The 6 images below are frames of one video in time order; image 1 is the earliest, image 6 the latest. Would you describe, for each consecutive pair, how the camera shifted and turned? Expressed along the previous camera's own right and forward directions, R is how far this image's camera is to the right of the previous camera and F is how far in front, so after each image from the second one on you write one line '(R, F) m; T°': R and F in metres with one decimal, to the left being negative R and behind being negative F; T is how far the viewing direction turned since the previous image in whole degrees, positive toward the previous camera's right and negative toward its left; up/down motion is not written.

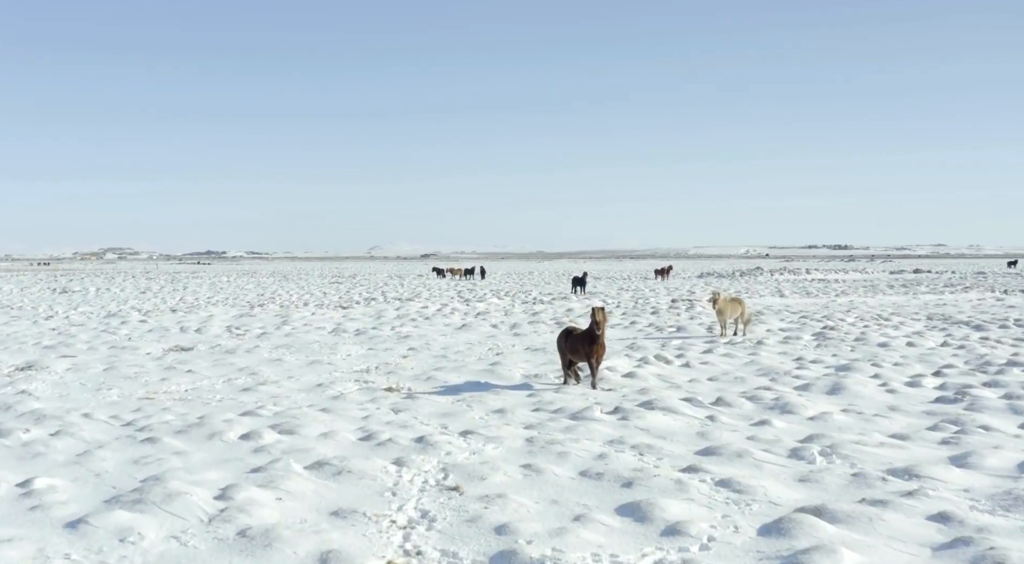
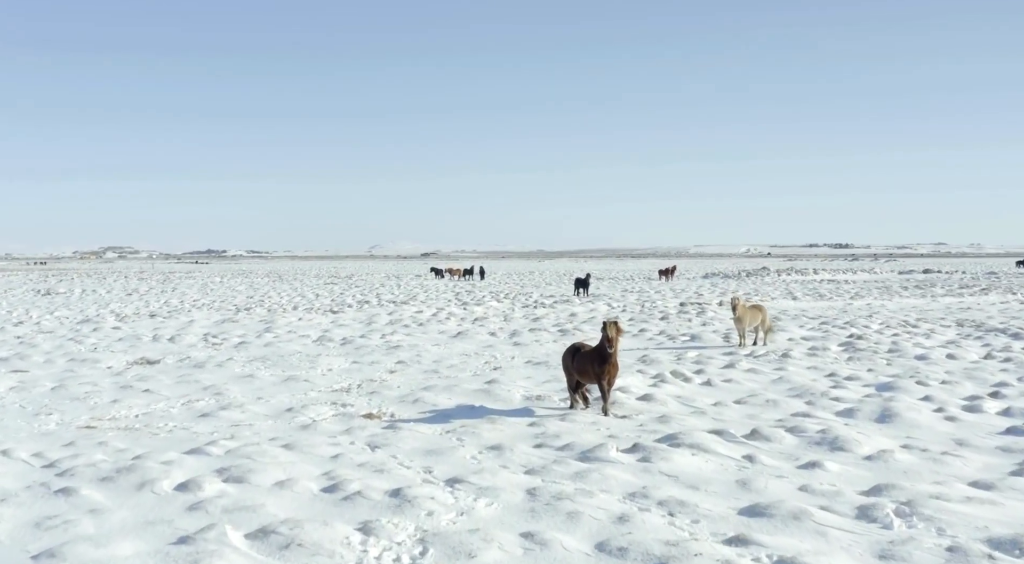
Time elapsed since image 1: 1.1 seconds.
(0.0, +1.4) m; 0°
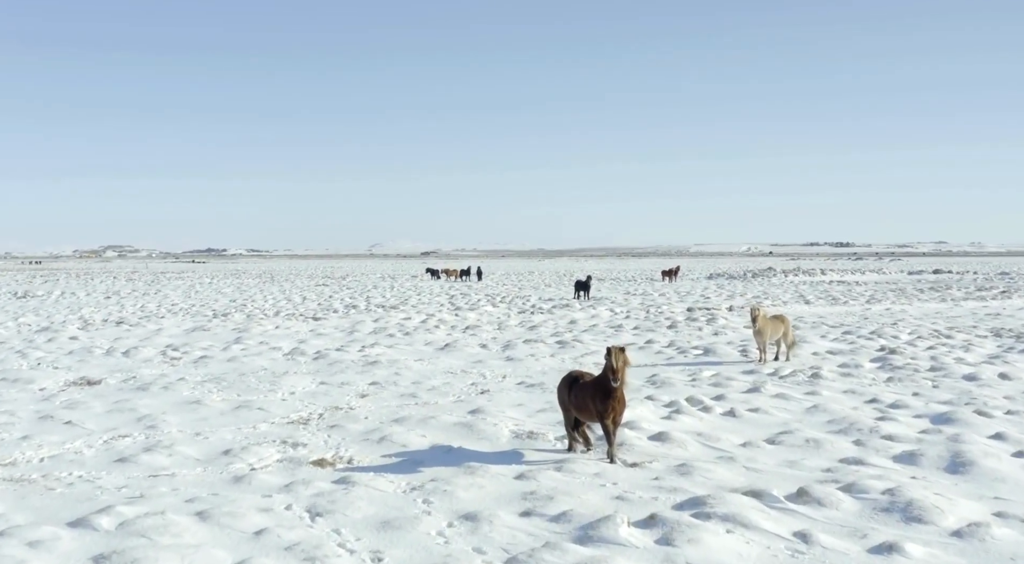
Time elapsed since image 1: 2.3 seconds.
(+0.1, +1.6) m; 0°
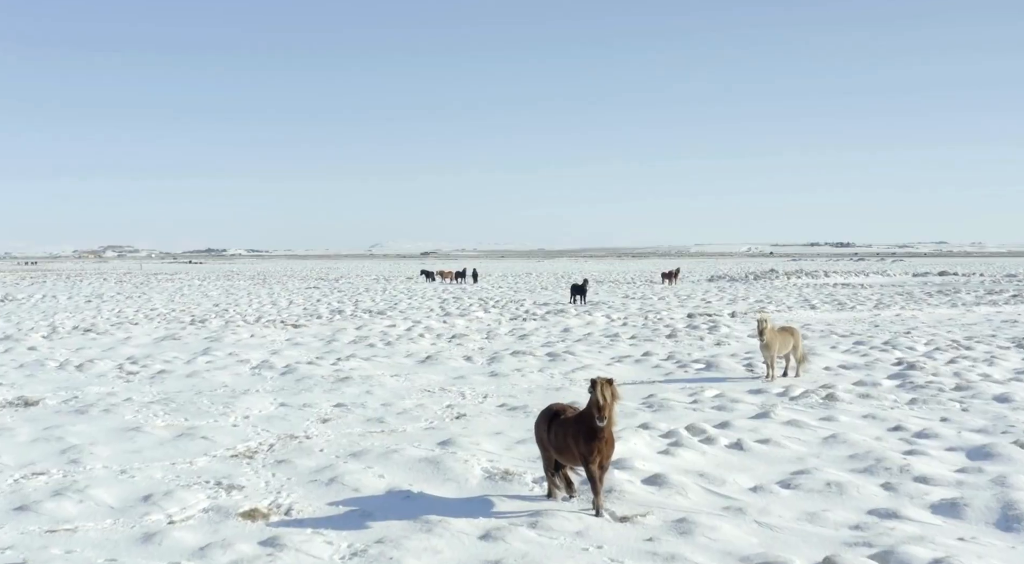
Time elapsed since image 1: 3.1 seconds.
(+0.2, +1.1) m; 0°
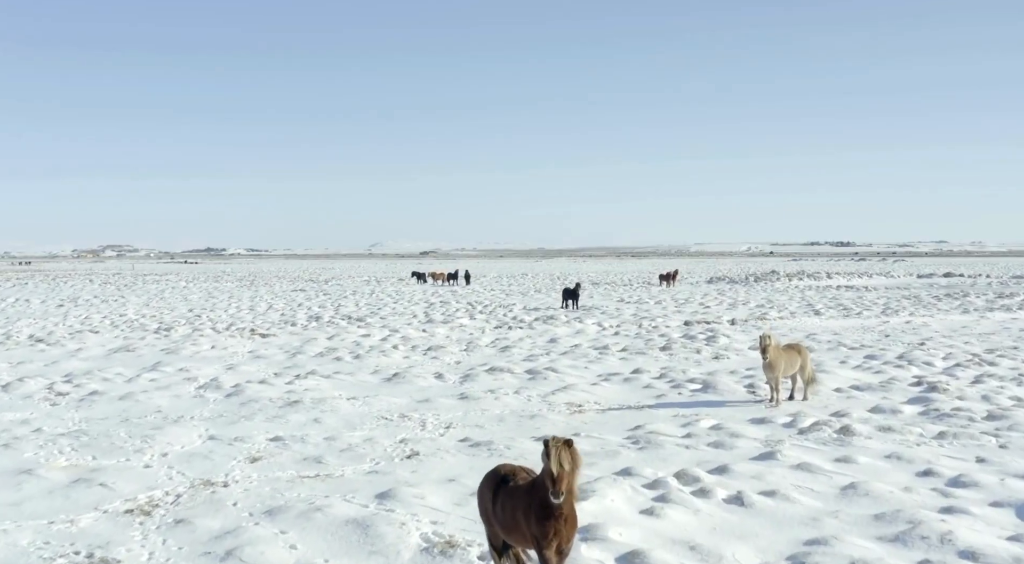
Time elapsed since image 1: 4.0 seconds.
(+0.3, +1.4) m; 0°
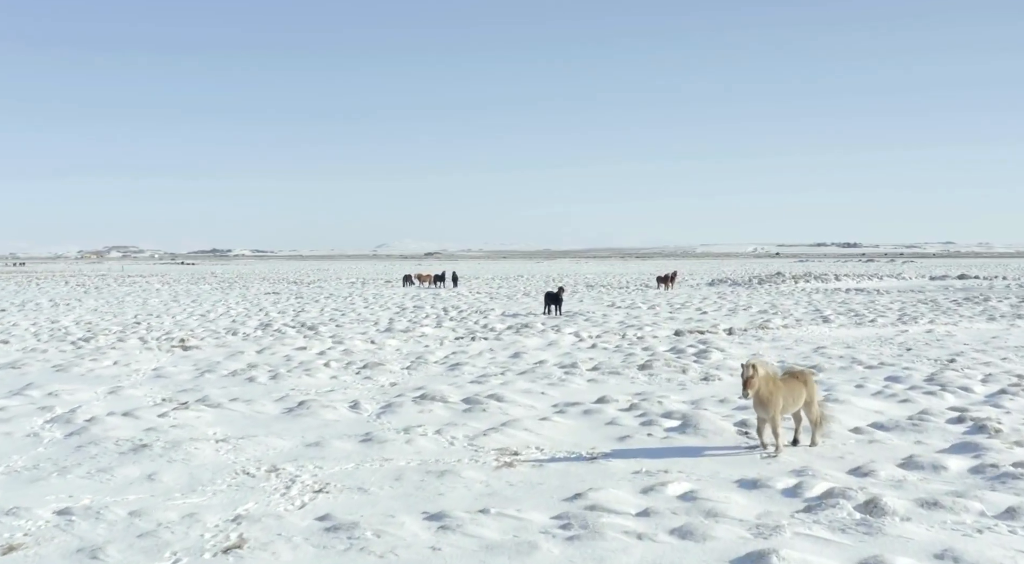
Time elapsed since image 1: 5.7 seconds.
(+0.7, +2.6) m; 0°
